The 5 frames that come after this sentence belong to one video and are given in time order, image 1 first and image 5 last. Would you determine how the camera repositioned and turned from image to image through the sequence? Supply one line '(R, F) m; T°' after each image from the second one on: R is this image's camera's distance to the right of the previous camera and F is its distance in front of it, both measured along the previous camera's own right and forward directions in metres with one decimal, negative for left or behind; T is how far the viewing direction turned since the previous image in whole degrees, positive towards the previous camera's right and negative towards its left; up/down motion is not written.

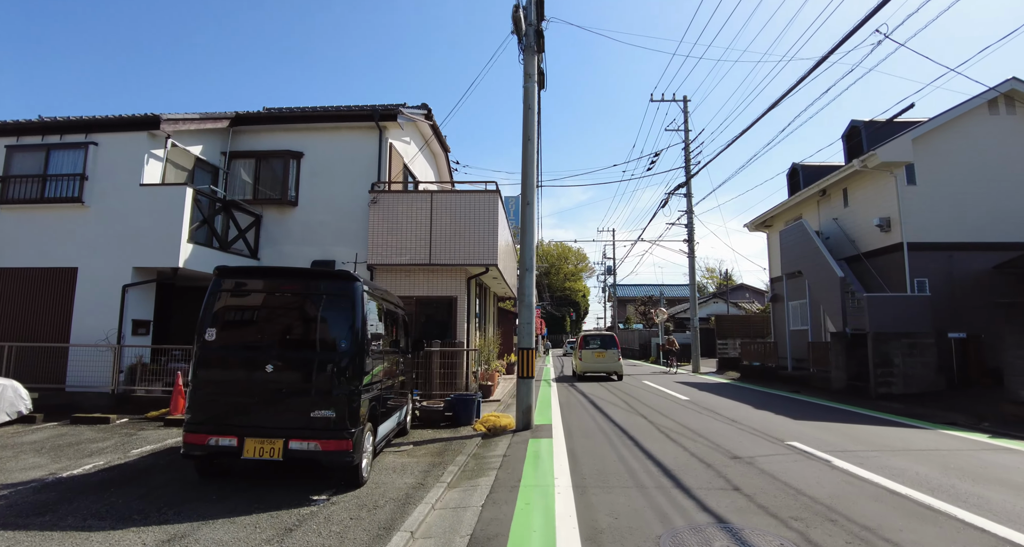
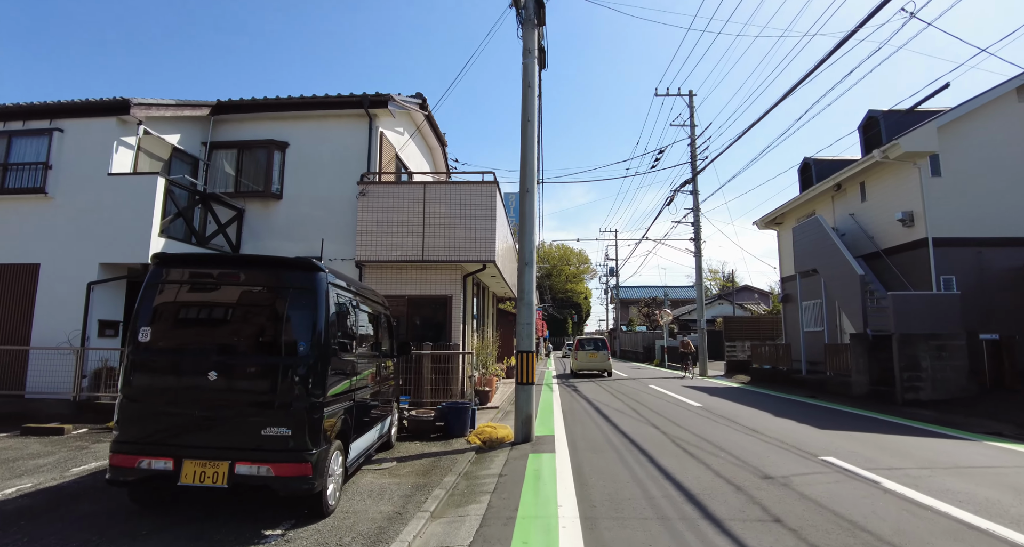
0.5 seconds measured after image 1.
(+0.1, +0.9) m; 0°
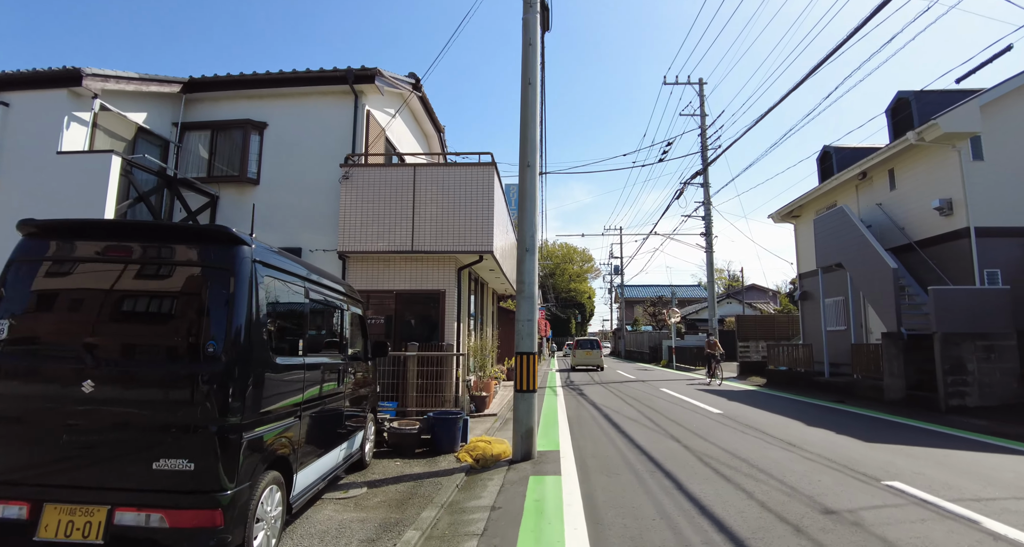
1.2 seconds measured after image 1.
(+0.1, +1.2) m; 0°
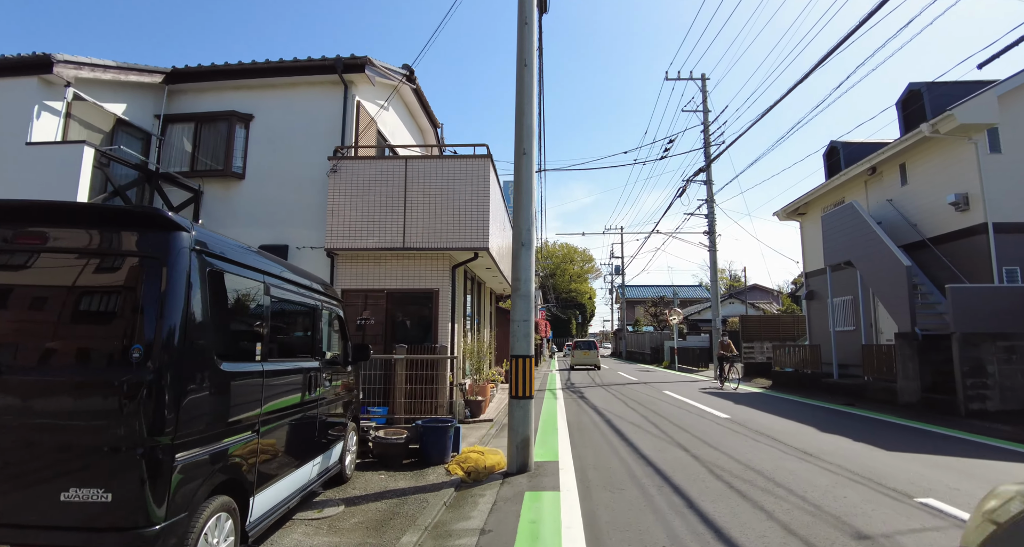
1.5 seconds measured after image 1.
(+0.1, +0.5) m; 0°
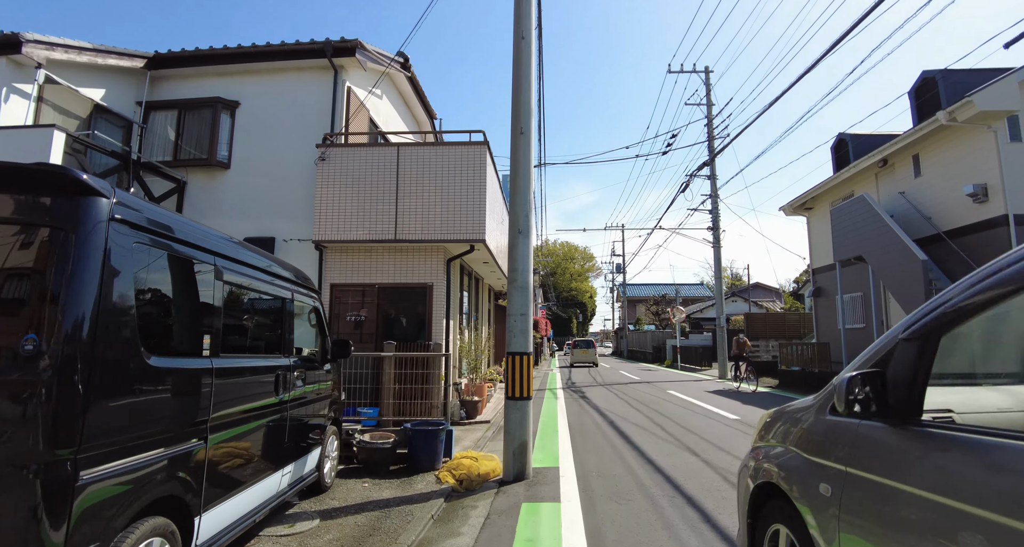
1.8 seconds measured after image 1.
(0.0, +0.5) m; 0°
